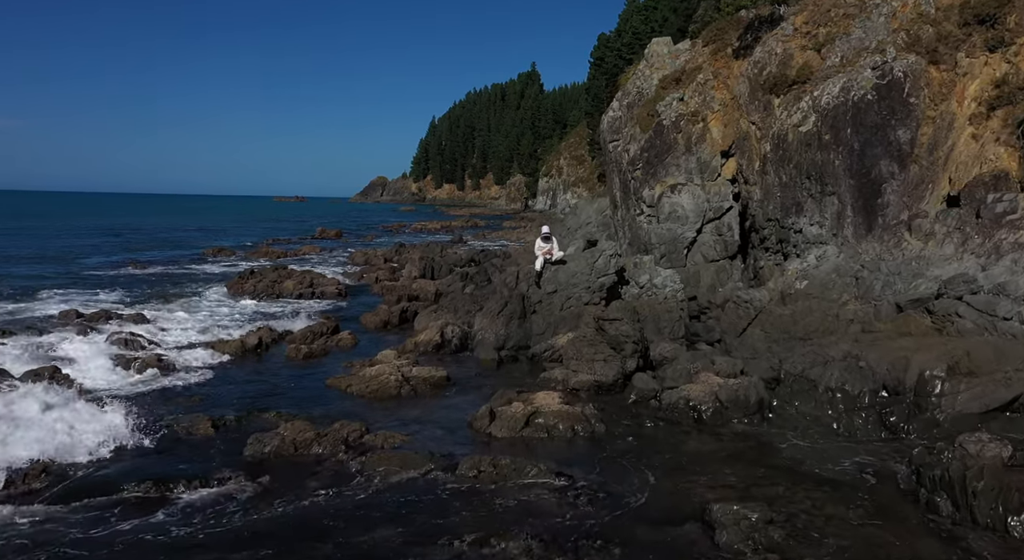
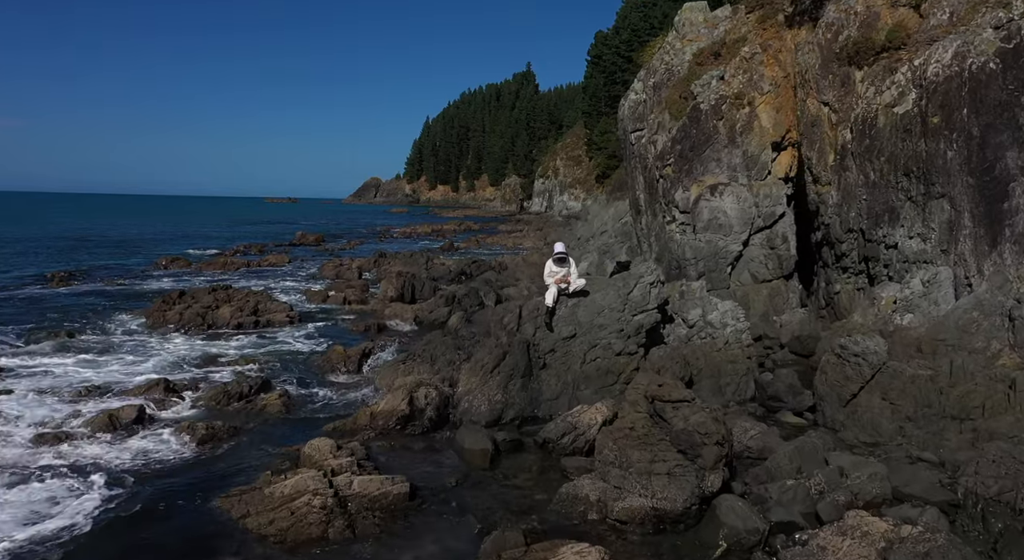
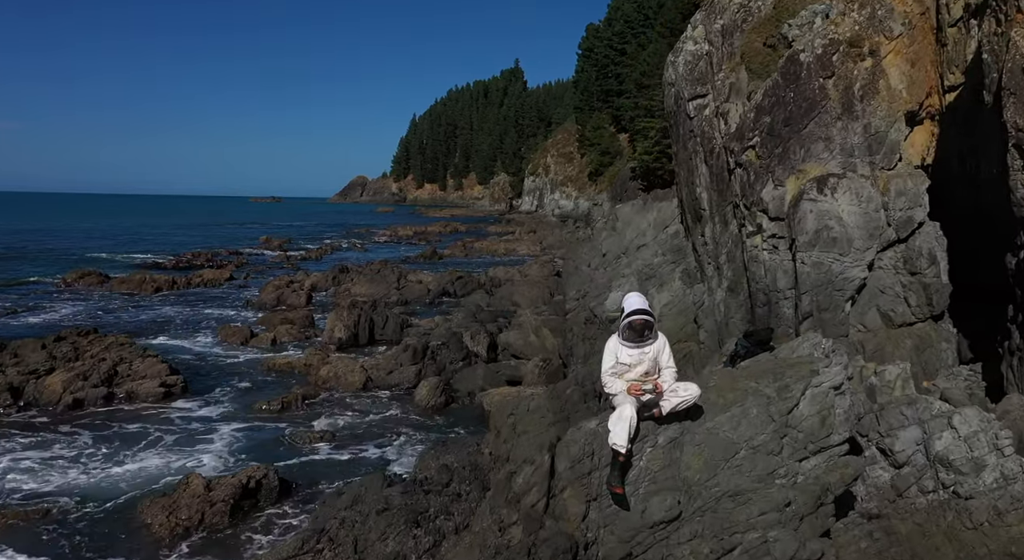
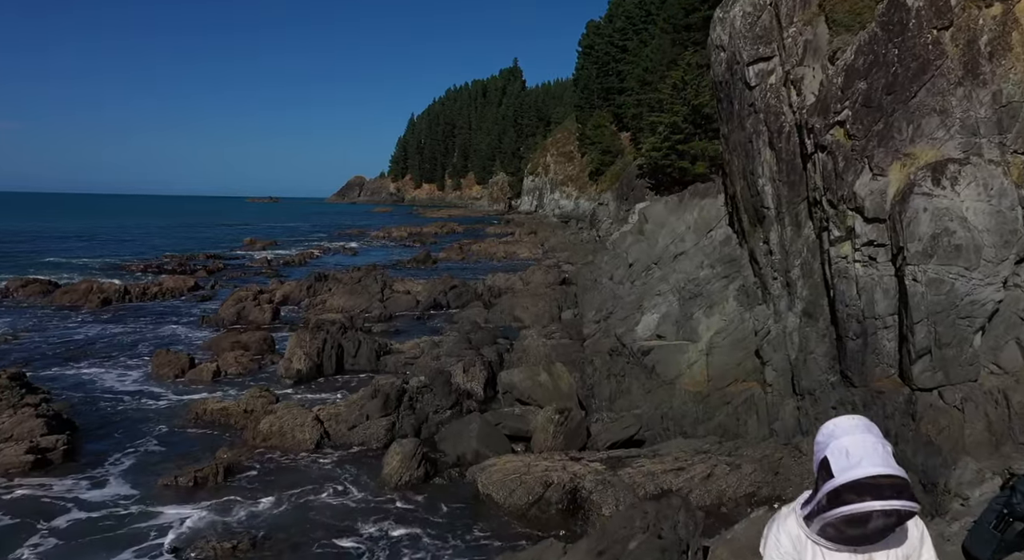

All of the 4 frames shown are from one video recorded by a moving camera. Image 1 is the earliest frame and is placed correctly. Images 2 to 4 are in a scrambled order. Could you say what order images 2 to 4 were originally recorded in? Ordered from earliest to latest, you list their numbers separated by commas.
2, 3, 4
